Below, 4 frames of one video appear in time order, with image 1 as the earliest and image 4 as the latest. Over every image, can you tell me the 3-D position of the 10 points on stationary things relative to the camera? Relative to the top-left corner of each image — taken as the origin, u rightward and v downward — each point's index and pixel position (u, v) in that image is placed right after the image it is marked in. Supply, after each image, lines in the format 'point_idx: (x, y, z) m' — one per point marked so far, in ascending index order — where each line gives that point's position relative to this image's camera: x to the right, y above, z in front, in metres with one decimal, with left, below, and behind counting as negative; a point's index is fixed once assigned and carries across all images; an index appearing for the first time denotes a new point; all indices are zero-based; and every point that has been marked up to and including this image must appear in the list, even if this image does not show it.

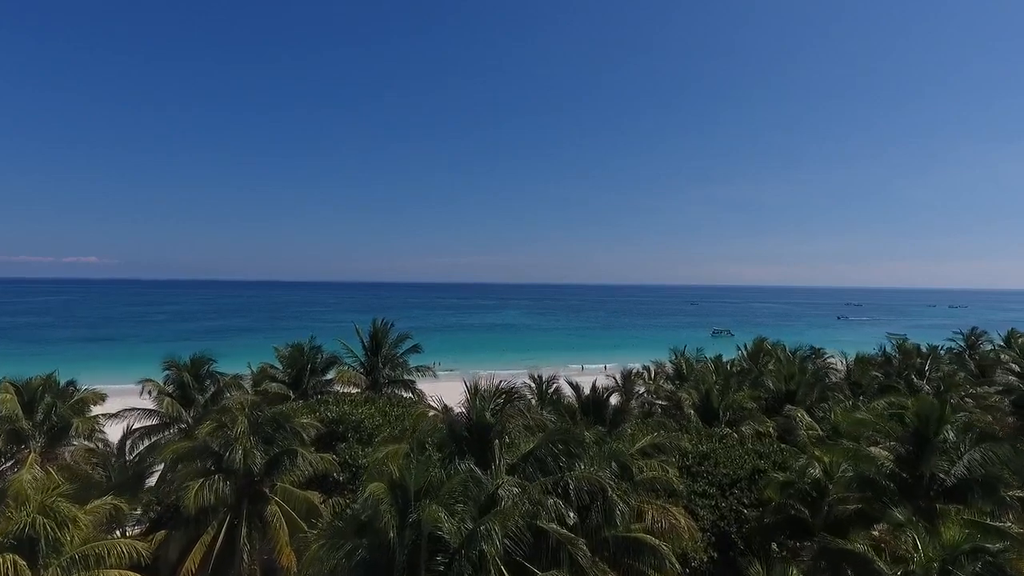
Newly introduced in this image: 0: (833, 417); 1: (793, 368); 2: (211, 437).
0: (+5.2, -2.1, +15.4) m
1: (+5.2, -1.5, +17.6) m
2: (-3.3, -1.7, +10.5) m
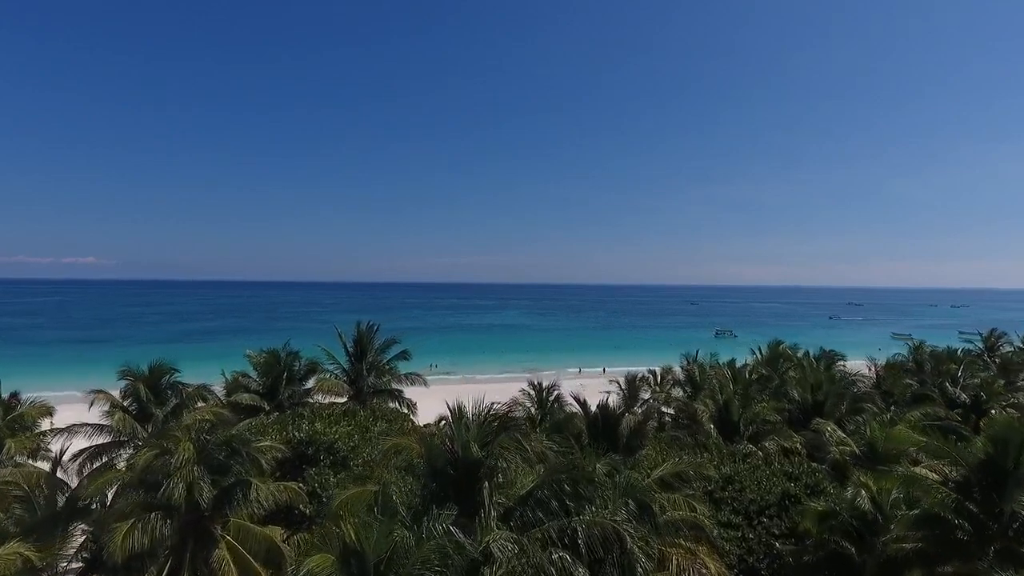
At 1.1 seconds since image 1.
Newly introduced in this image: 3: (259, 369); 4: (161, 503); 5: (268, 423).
0: (+5.1, -2.1, +13.8) m
1: (+5.1, -1.5, +15.9) m
2: (-3.3, -1.7, +8.9) m
3: (-4.3, -1.4, +16.3) m
4: (-3.1, -1.9, +8.4) m
5: (-3.4, -1.9, +13.1) m
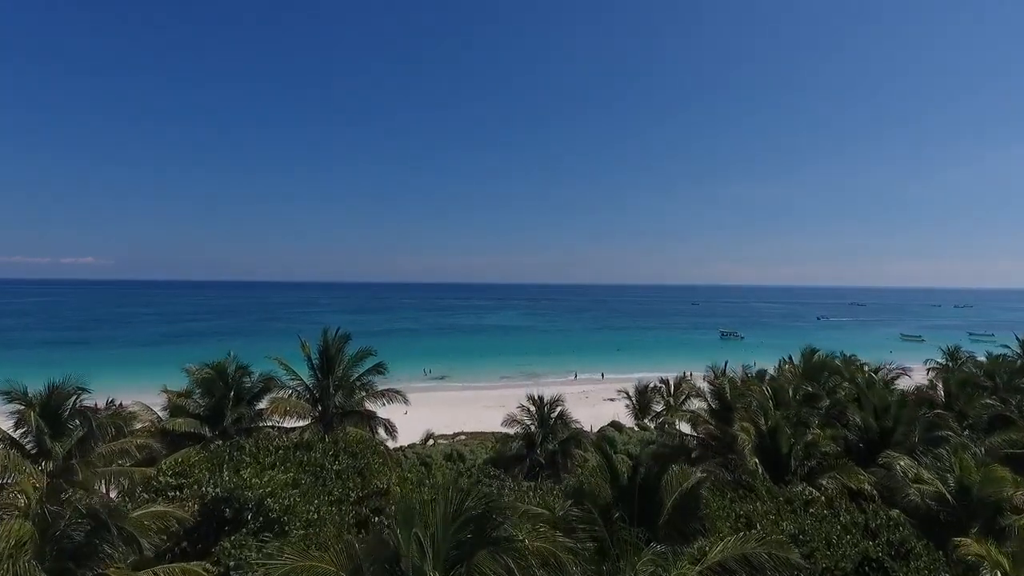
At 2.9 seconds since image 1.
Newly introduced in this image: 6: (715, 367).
0: (+5.1, -2.1, +10.9) m
1: (+5.1, -1.5, +13.1) m
2: (-3.4, -1.7, +6.0) m
3: (-4.4, -1.4, +13.4) m
4: (-3.1, -1.9, +5.6) m
5: (-3.4, -1.9, +10.2) m
6: (+3.7, -1.5, +17.7) m
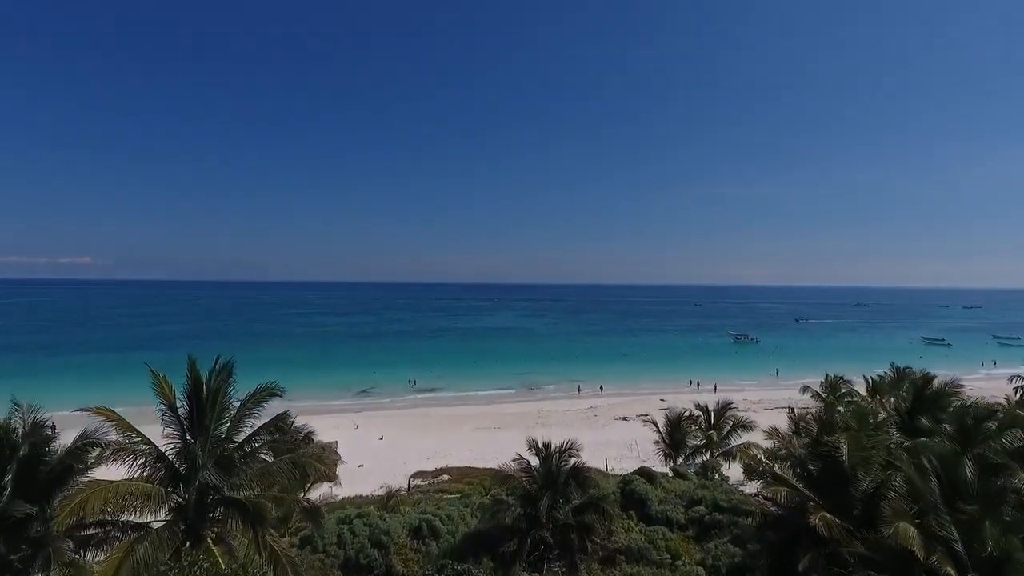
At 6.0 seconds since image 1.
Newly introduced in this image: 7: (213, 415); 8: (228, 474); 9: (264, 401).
0: (+5.0, -2.1, +5.2) m
1: (+5.0, -1.5, +7.3) m
2: (-3.5, -1.7, +0.2) m
3: (-4.4, -1.4, +7.6) m
4: (-3.2, -1.9, -0.2) m
5: (-3.5, -1.9, +4.5) m
6: (+3.7, -1.5, +11.9) m
7: (-2.7, -1.2, +8.8) m
8: (-2.6, -1.7, +8.7) m
9: (-2.3, -1.2, +9.5) m
